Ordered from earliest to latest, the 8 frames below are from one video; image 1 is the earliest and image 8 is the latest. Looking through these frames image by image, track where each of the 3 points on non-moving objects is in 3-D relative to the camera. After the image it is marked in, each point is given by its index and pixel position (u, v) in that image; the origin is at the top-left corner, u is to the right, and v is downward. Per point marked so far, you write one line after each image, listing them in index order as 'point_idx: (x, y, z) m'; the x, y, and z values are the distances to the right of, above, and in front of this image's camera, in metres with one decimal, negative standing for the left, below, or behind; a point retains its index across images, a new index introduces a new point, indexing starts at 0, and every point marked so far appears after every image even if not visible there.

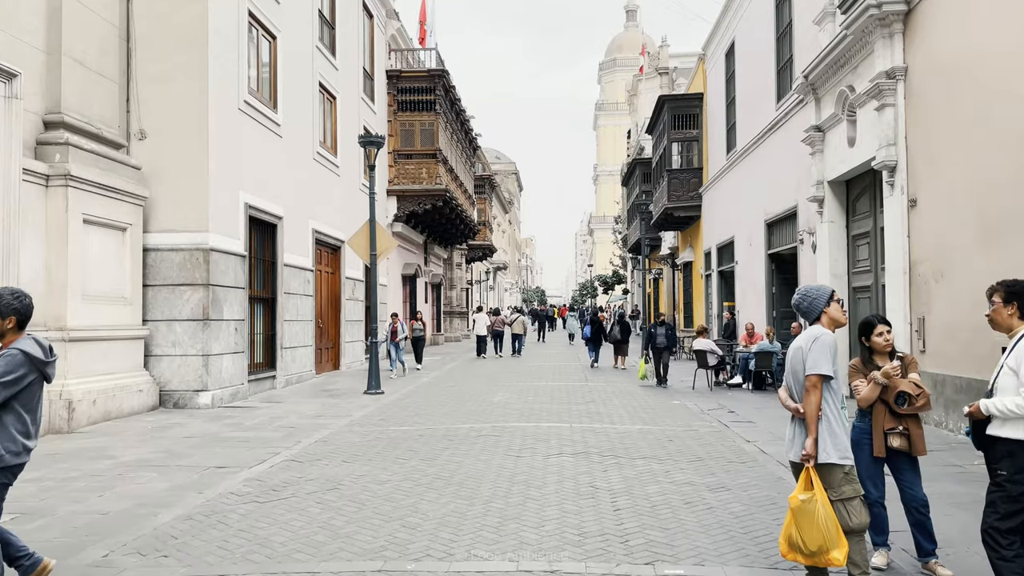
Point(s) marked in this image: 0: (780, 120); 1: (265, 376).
0: (+5.7, +3.6, +17.4) m
1: (-4.9, -1.7, +15.9) m
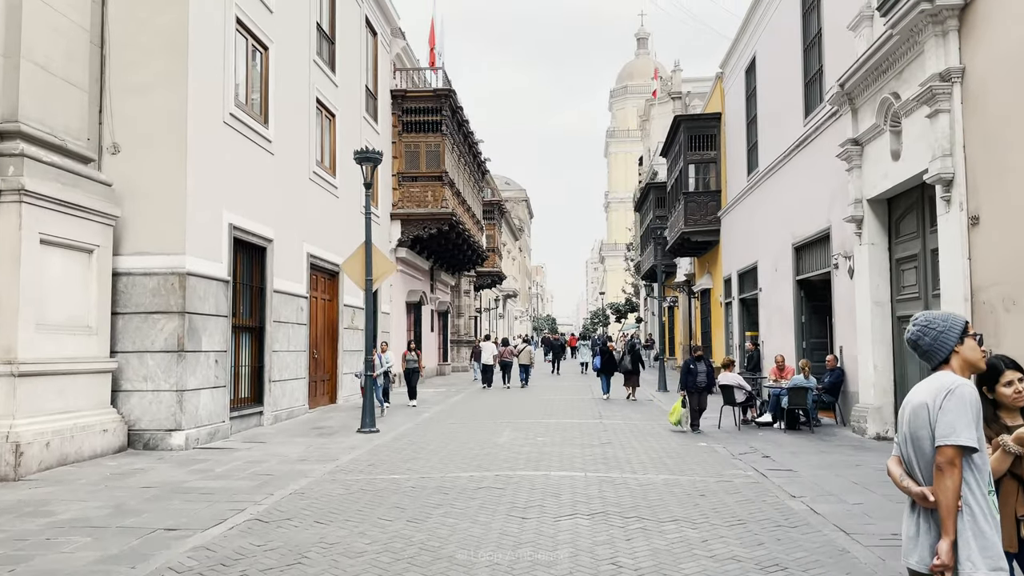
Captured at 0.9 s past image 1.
0: (+5.9, +3.0, +16.1) m
1: (-4.7, -2.2, +14.6) m
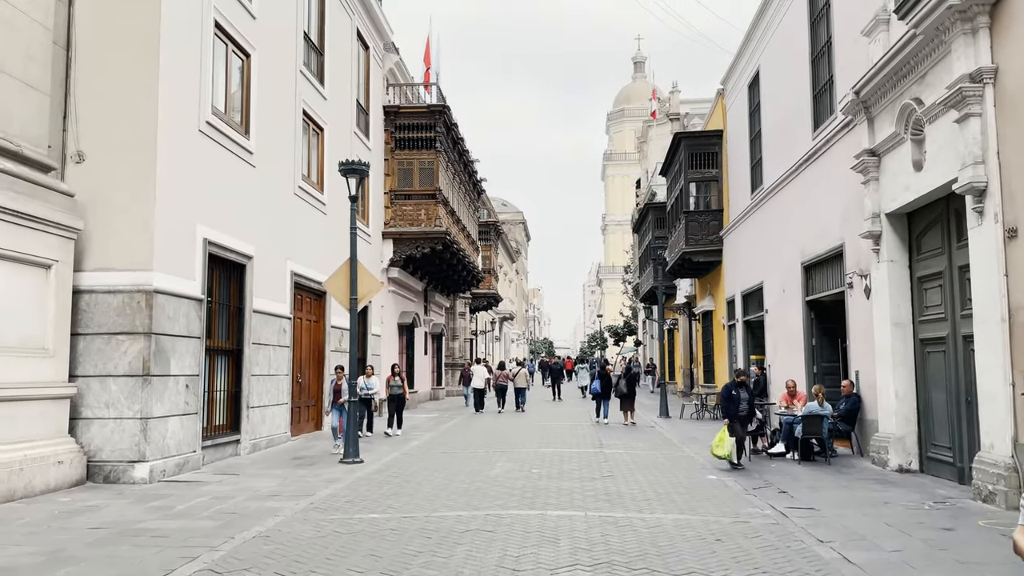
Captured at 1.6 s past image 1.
0: (+5.8, +2.6, +15.3) m
1: (-4.8, -2.6, +13.6) m
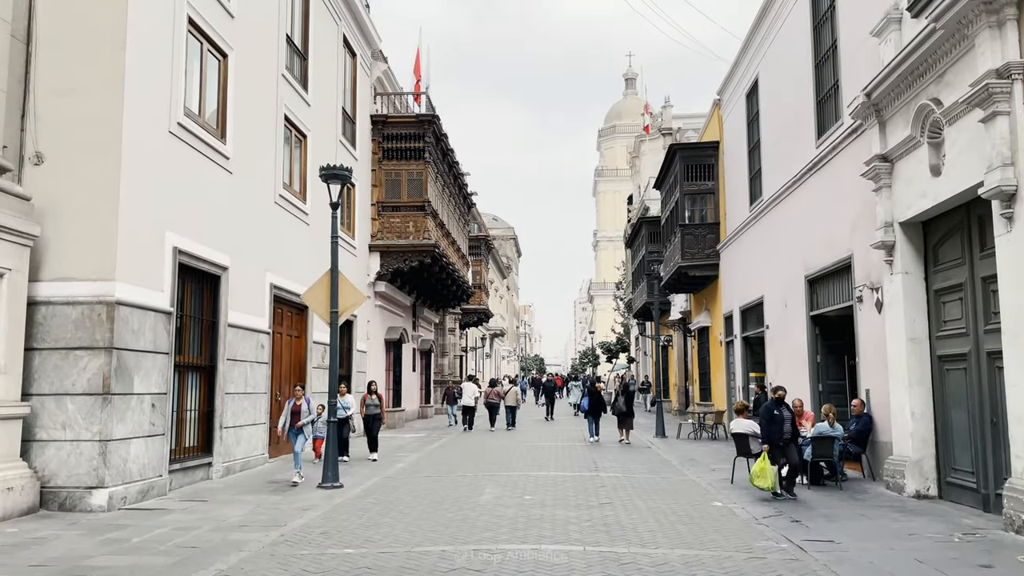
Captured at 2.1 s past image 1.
0: (+5.6, +2.4, +14.6) m
1: (-5.0, -2.8, +12.7) m
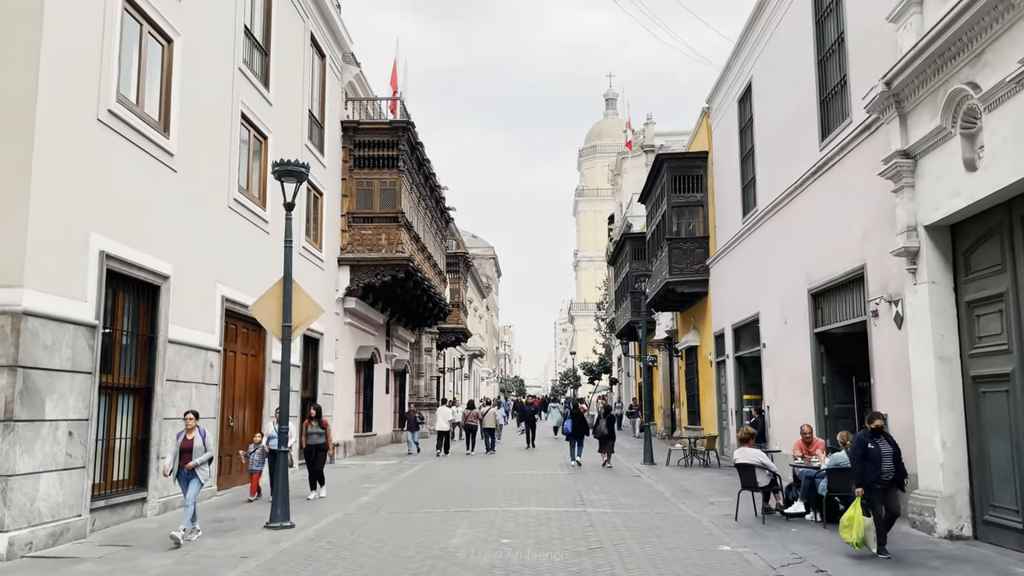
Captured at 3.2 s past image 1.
0: (+5.3, +2.1, +13.4) m
1: (-5.3, -2.9, +11.1) m
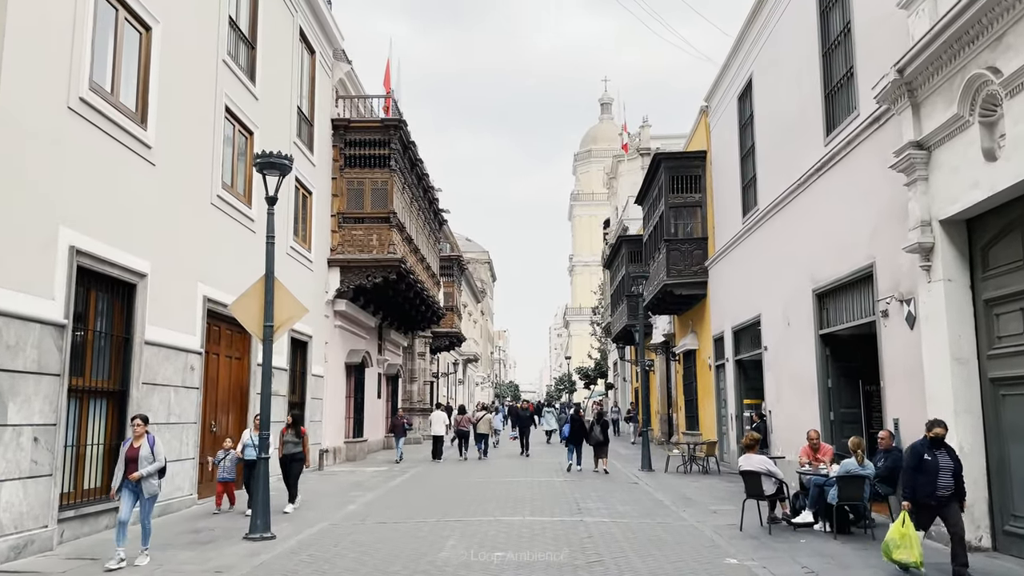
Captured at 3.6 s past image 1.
0: (+5.2, +2.1, +12.9) m
1: (-5.4, -2.9, +10.5) m
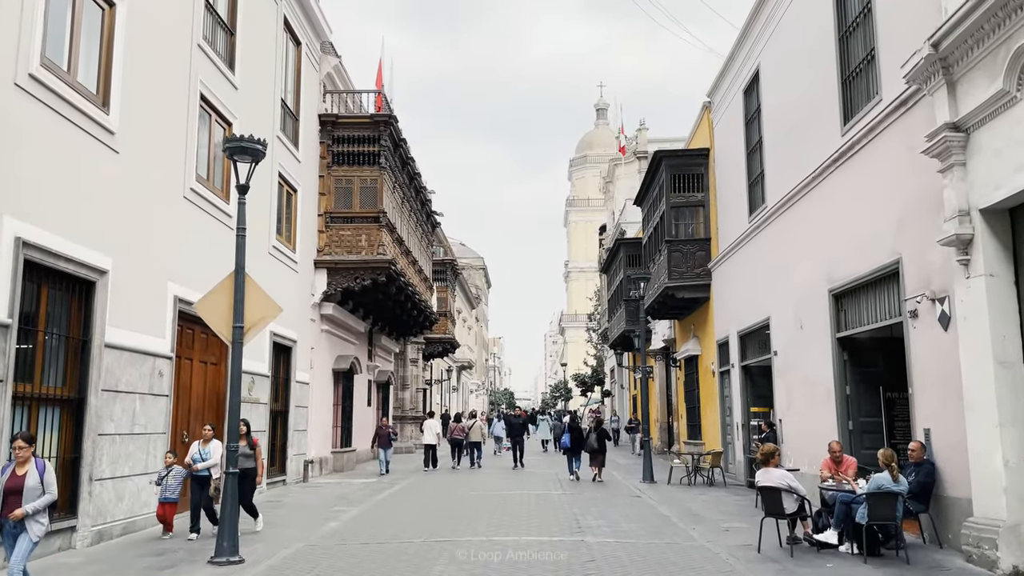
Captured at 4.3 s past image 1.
0: (+5.1, +2.1, +12.0) m
1: (-5.5, -2.8, +9.5) m
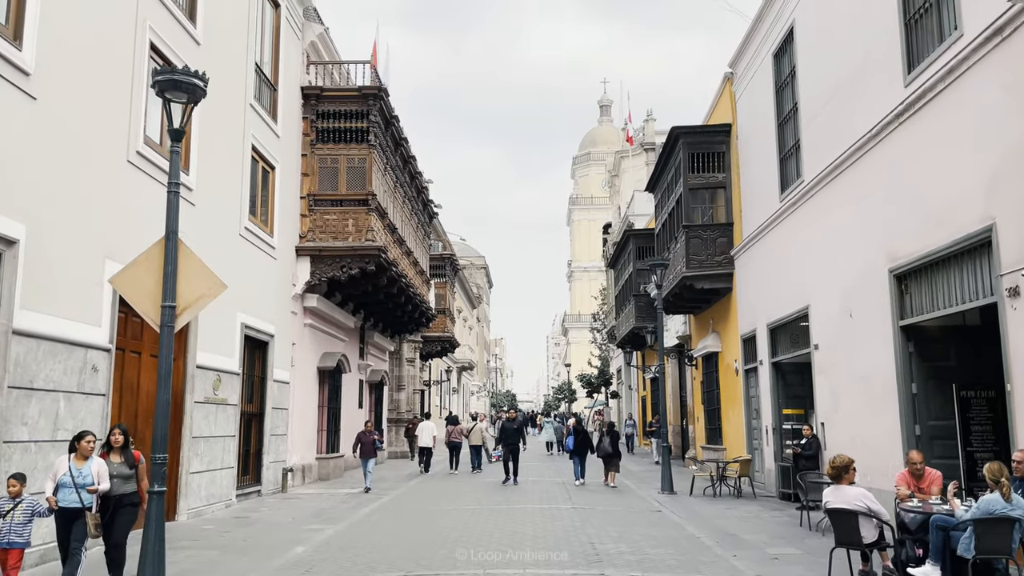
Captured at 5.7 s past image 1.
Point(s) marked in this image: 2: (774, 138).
0: (+5.1, +2.4, +10.0) m
1: (-5.4, -2.6, +7.5) m
2: (+5.5, +3.1, +16.8) m
